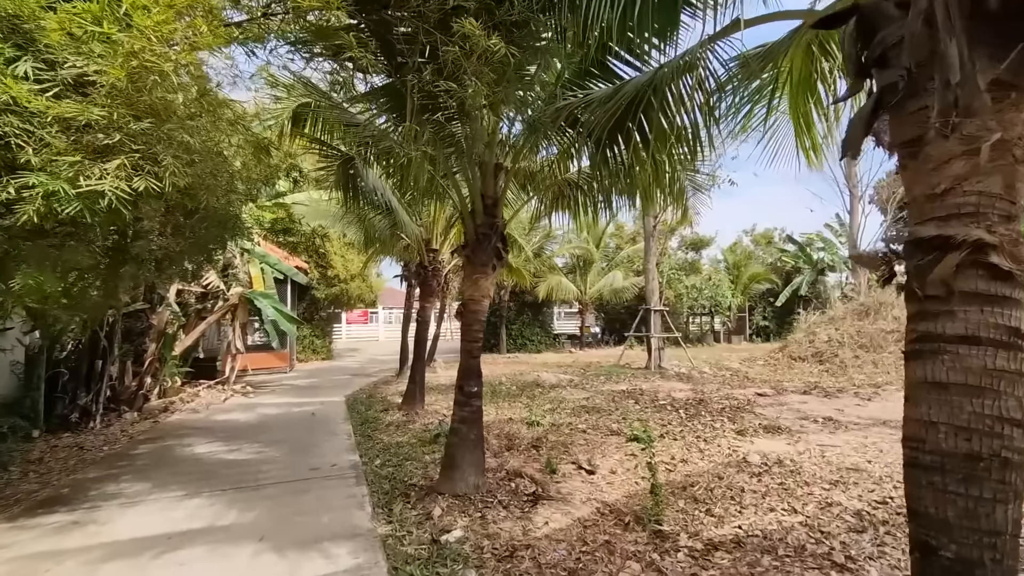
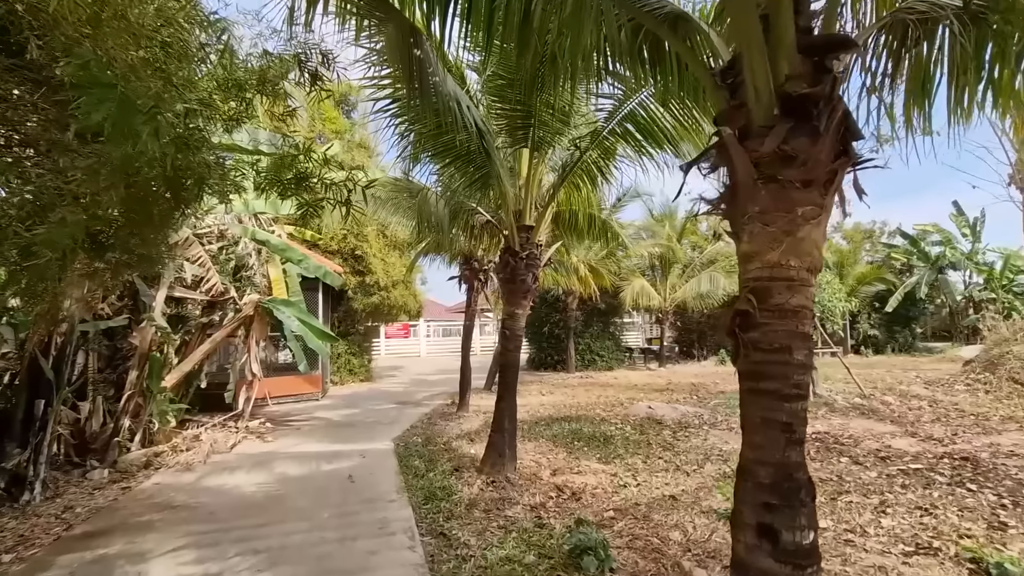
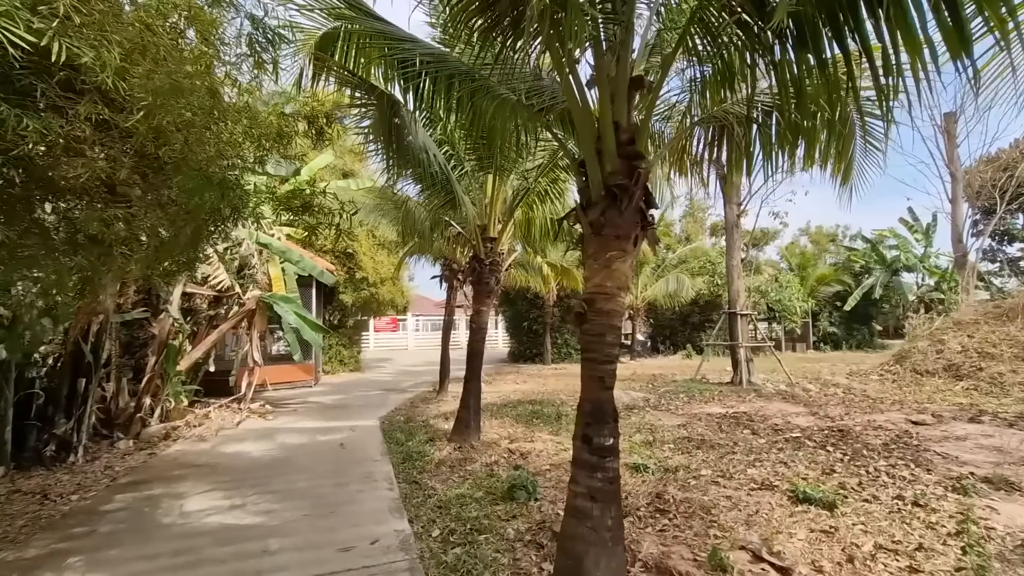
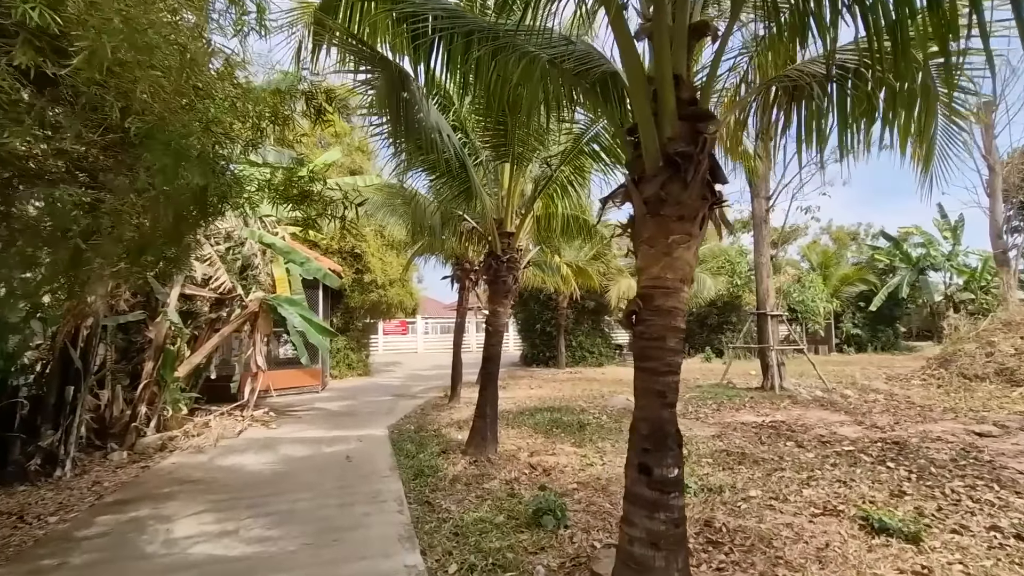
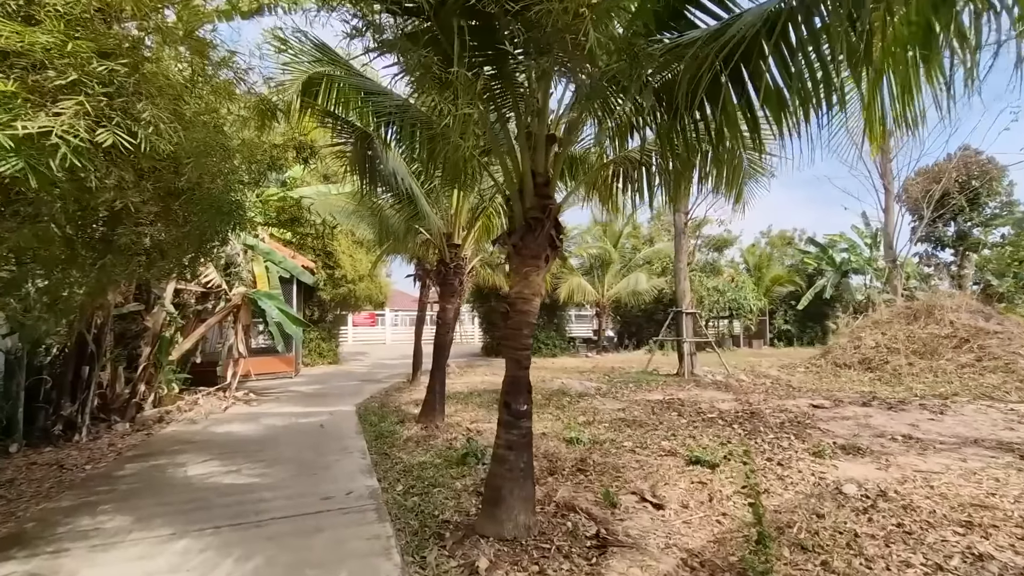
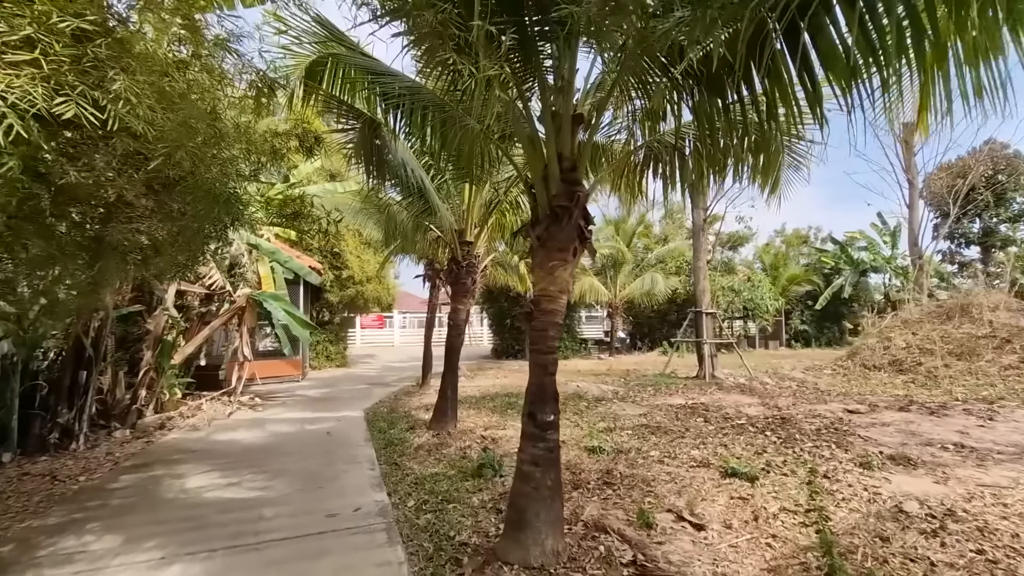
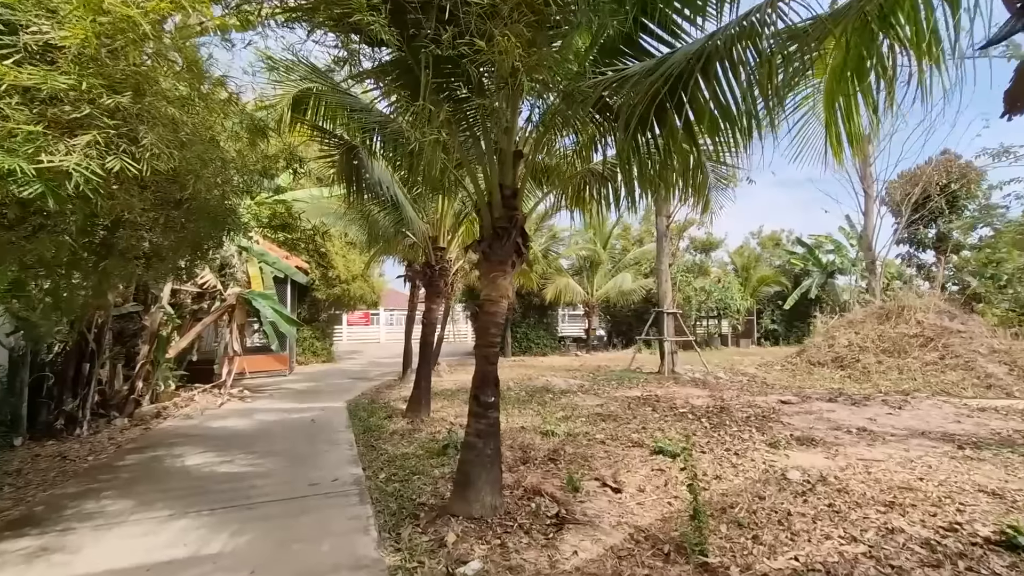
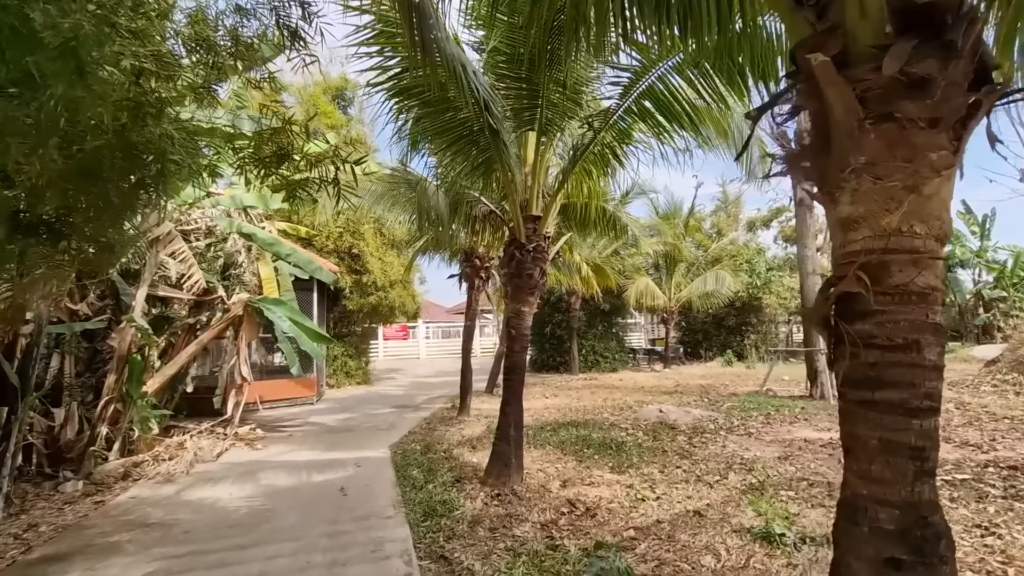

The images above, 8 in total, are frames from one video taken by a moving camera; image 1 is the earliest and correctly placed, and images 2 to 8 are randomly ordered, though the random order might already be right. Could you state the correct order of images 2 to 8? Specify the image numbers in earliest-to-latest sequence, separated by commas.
7, 5, 6, 3, 4, 2, 8
